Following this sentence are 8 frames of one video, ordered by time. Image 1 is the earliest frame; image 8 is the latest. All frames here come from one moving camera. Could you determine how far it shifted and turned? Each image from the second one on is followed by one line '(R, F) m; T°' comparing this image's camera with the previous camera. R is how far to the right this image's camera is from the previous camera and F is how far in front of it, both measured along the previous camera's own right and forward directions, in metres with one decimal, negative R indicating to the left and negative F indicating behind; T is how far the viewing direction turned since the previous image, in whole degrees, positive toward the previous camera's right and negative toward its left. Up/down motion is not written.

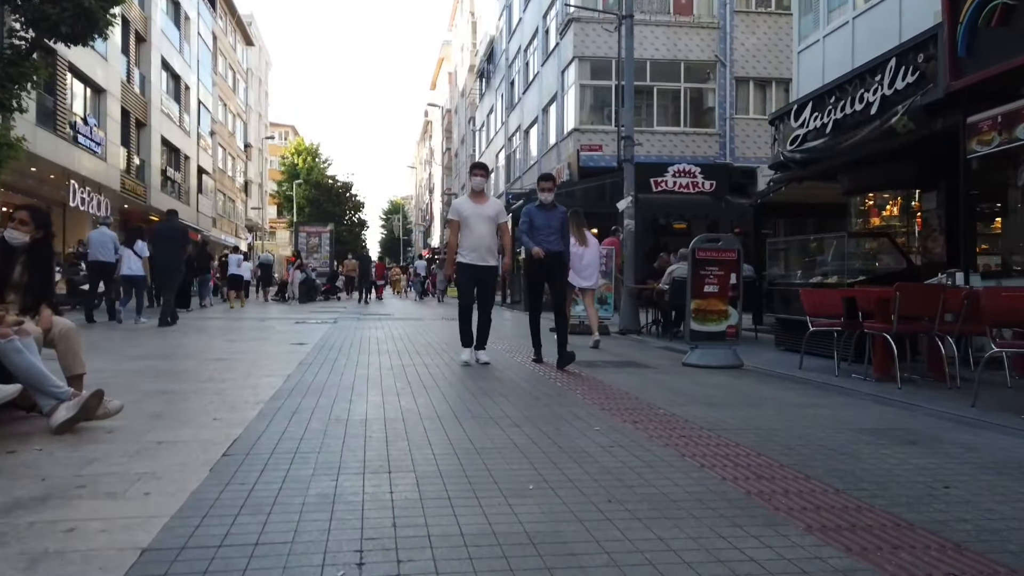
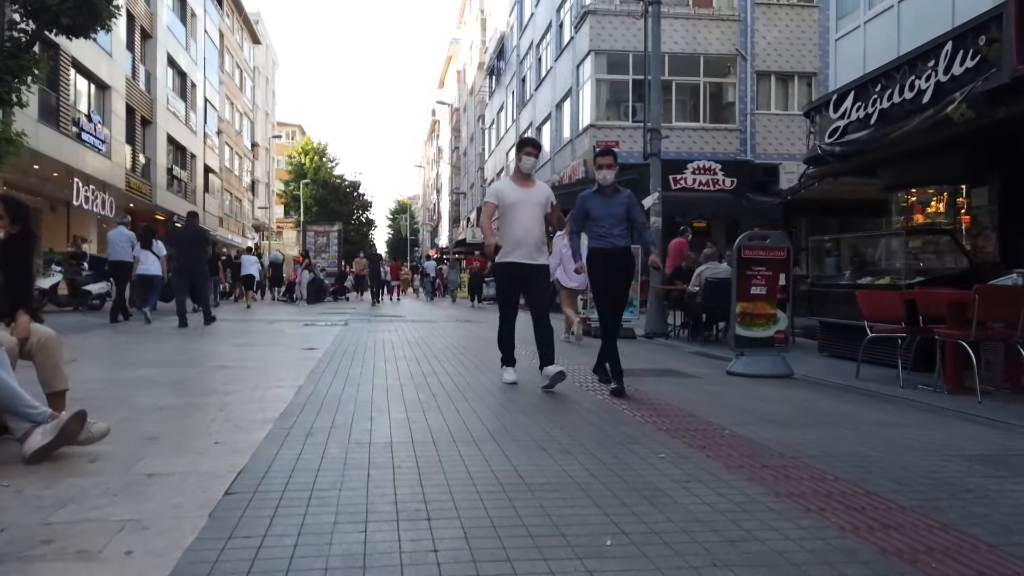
(-0.3, +0.8) m; 0°
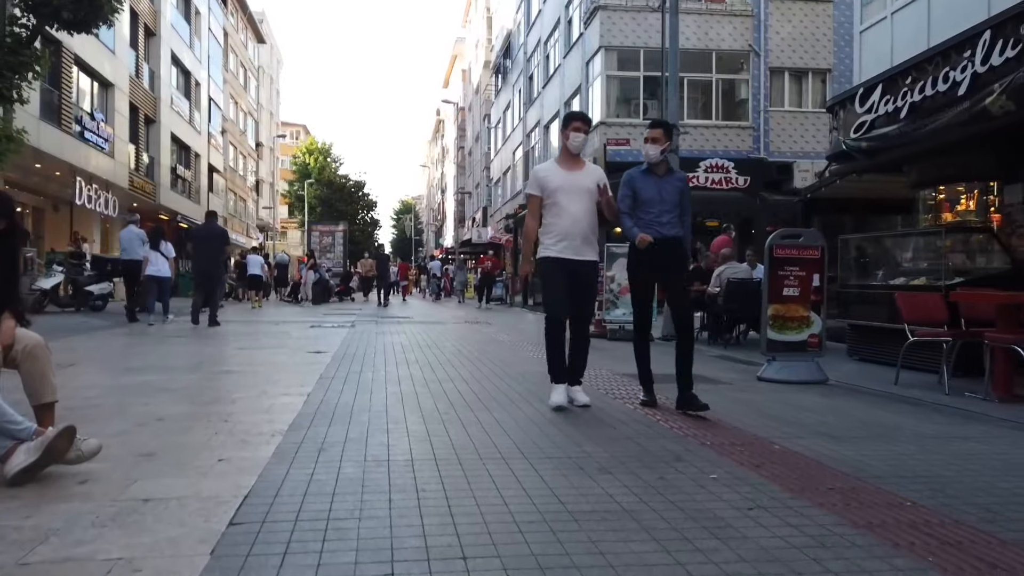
(-0.2, +0.4) m; 0°
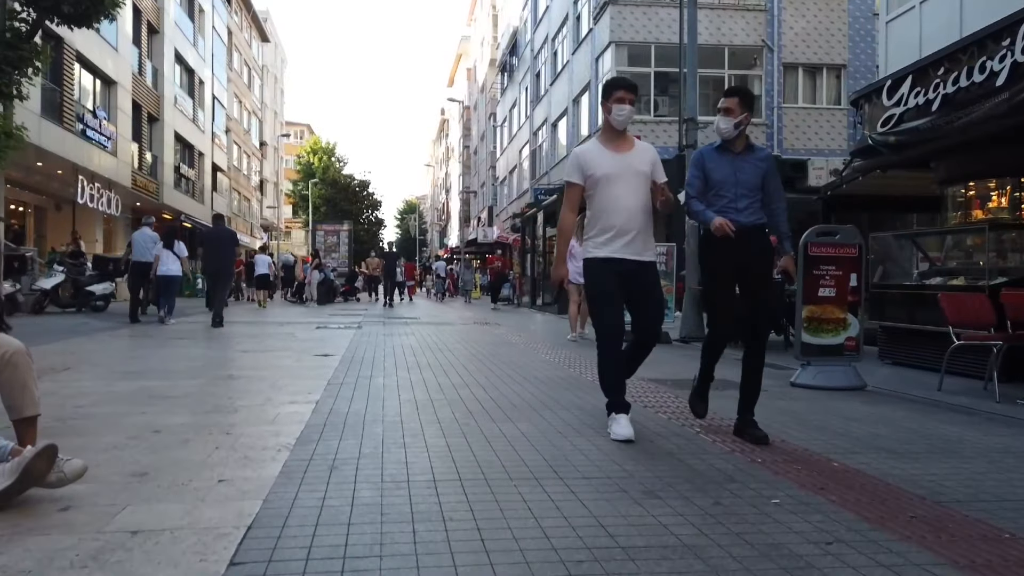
(-0.2, +0.5) m; 0°
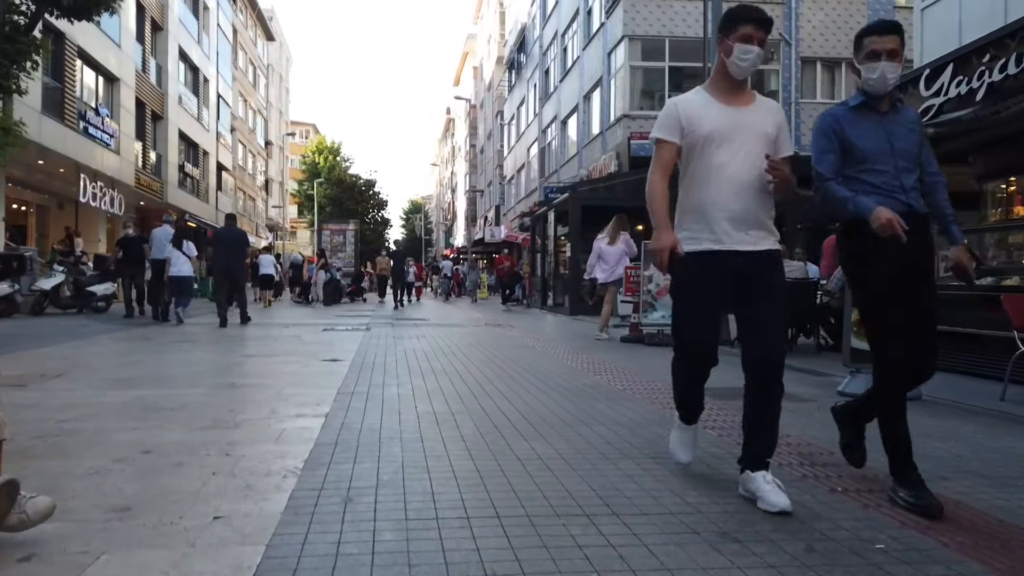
(-0.2, +0.6) m; 0°
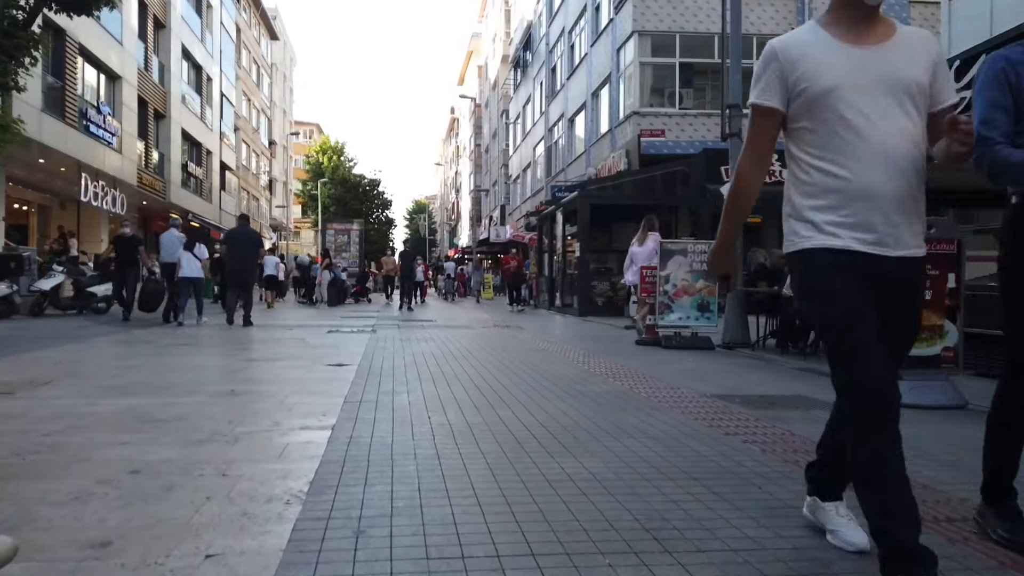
(-0.1, +0.4) m; 0°
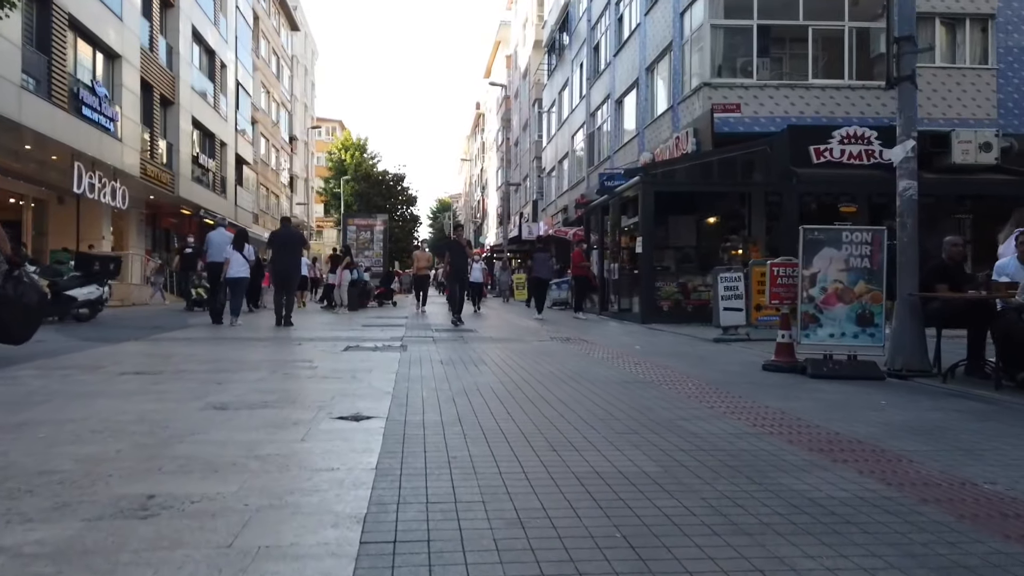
(-0.7, +3.3) m; -2°
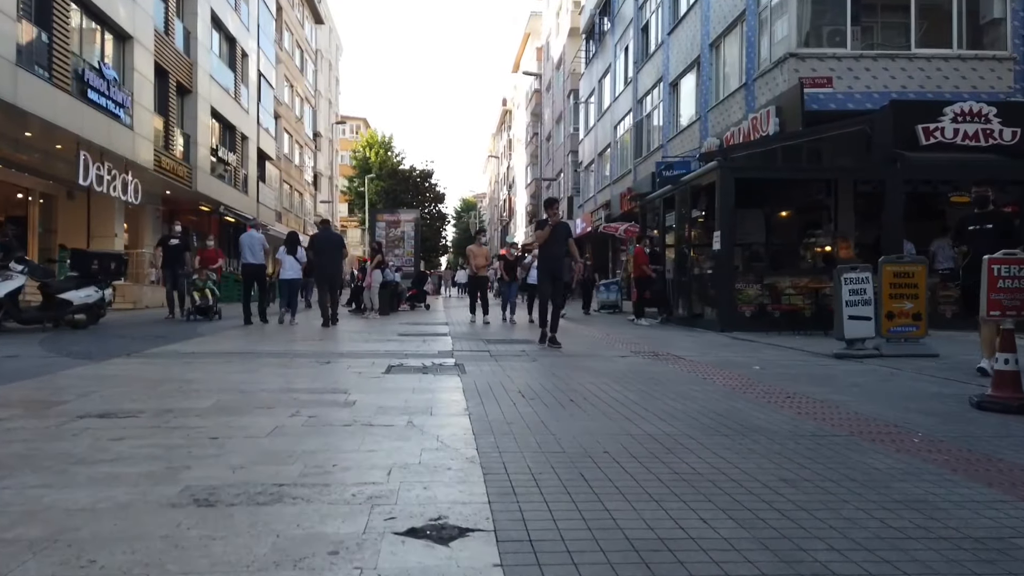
(-0.8, +2.5) m; -2°
